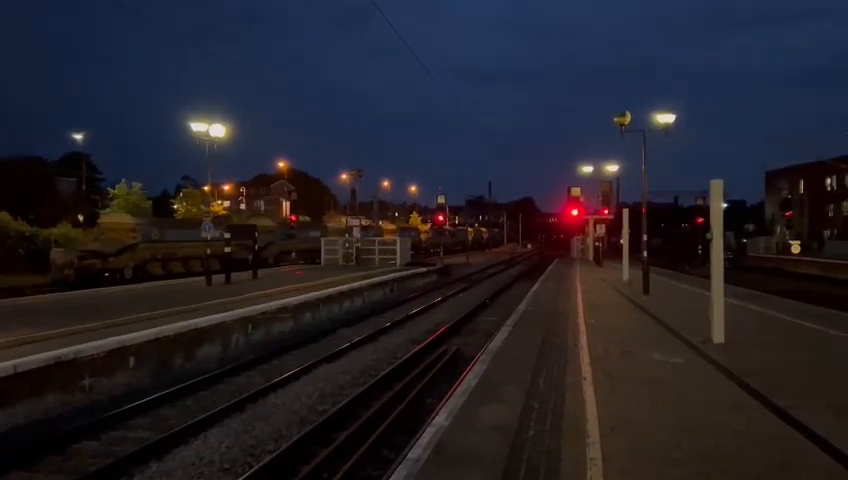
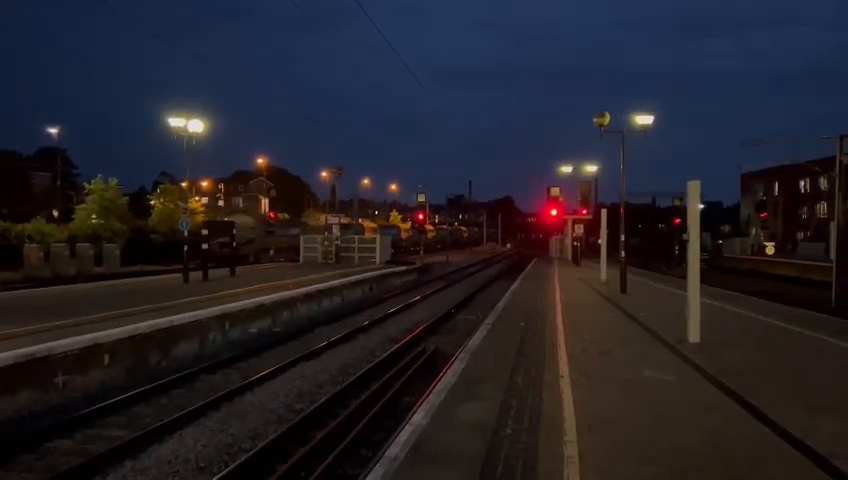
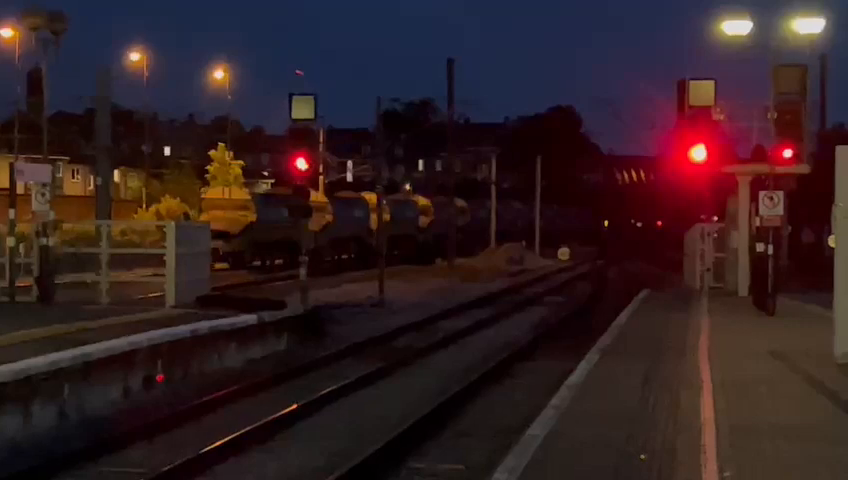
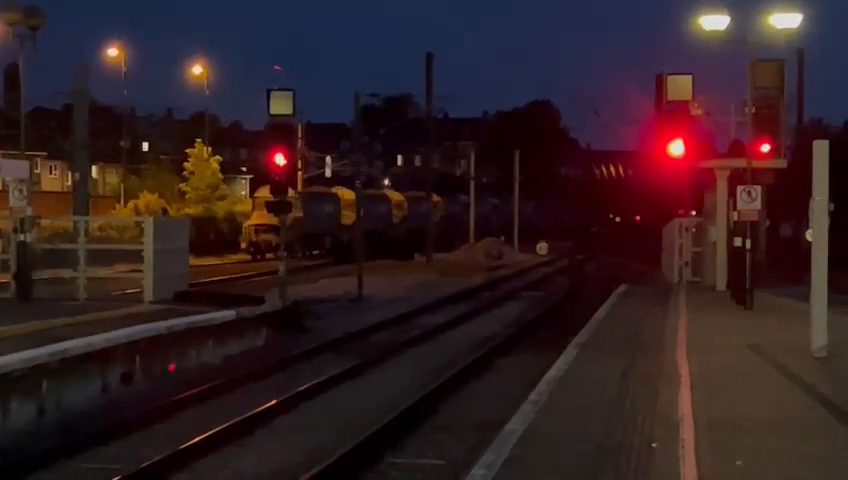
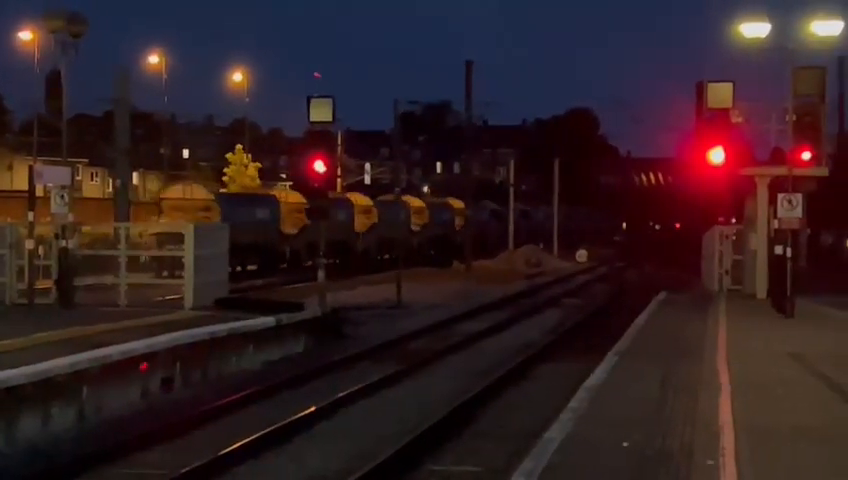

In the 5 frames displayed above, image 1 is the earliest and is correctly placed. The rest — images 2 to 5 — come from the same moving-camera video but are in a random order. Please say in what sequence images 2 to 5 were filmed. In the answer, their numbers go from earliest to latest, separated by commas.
2, 5, 3, 4
